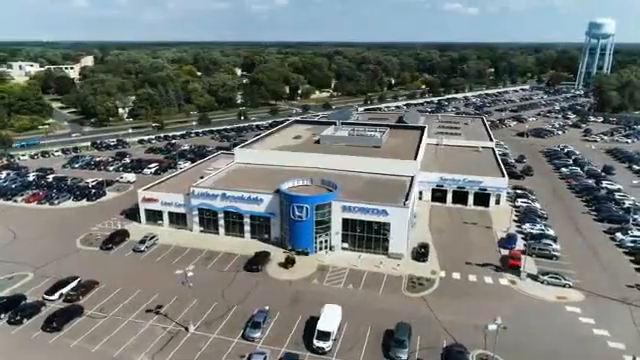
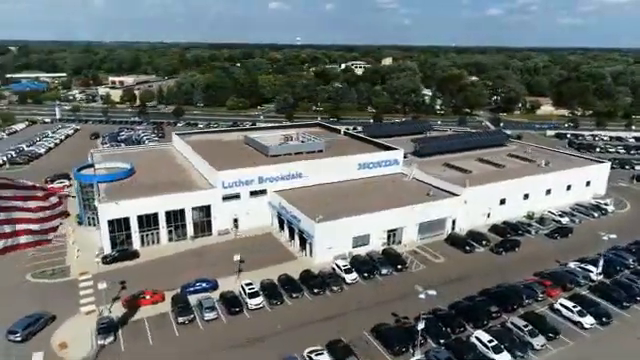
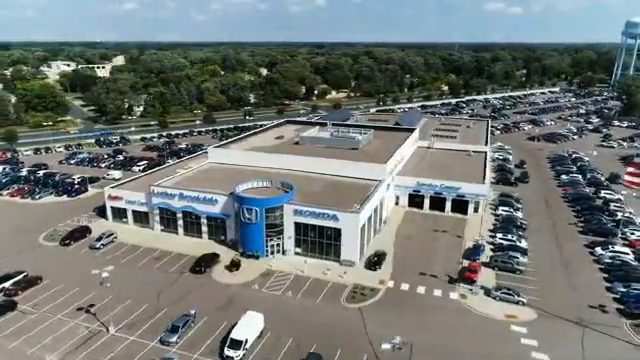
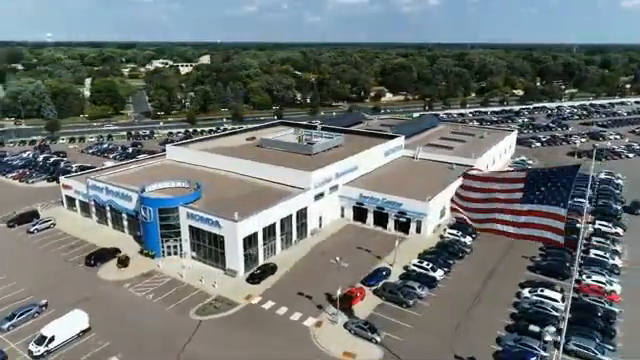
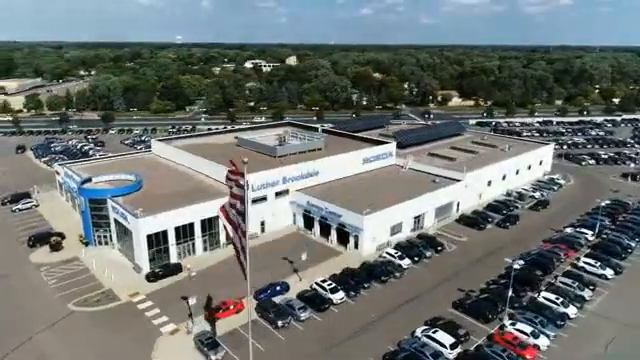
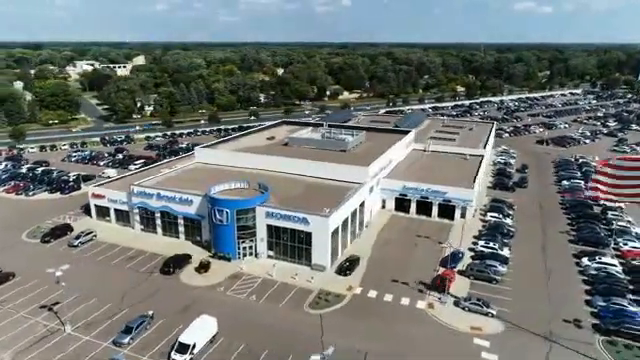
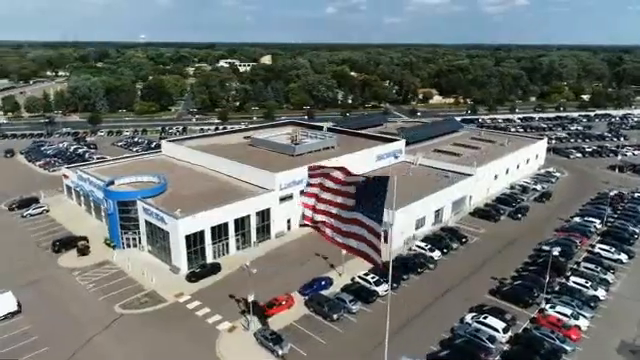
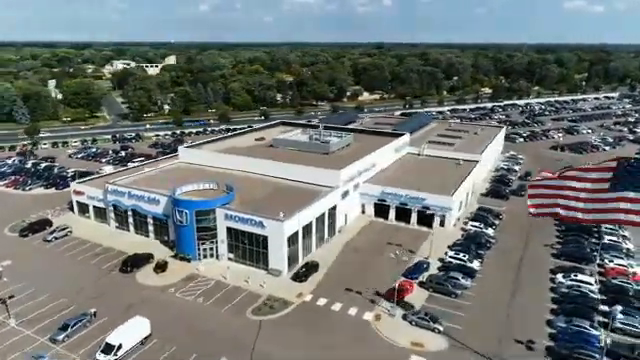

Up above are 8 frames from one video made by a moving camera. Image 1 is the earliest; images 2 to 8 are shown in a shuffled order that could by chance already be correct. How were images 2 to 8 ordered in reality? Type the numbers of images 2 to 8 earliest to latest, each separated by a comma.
3, 6, 8, 4, 7, 5, 2
